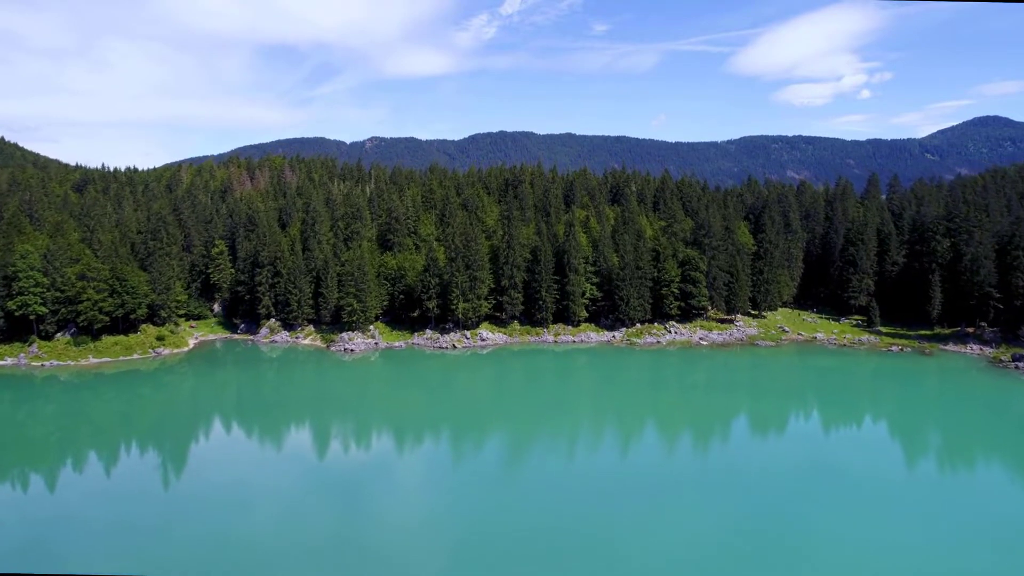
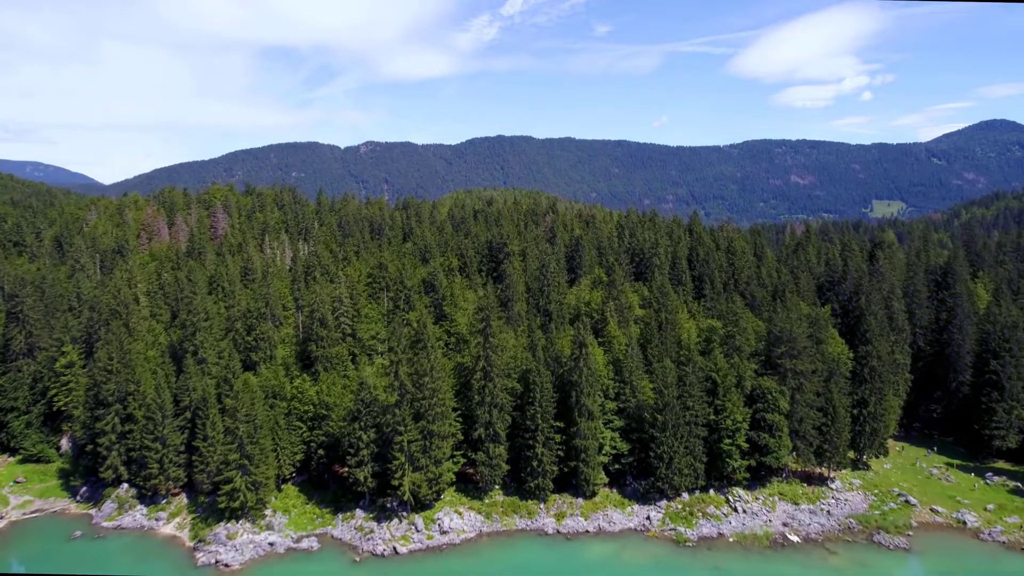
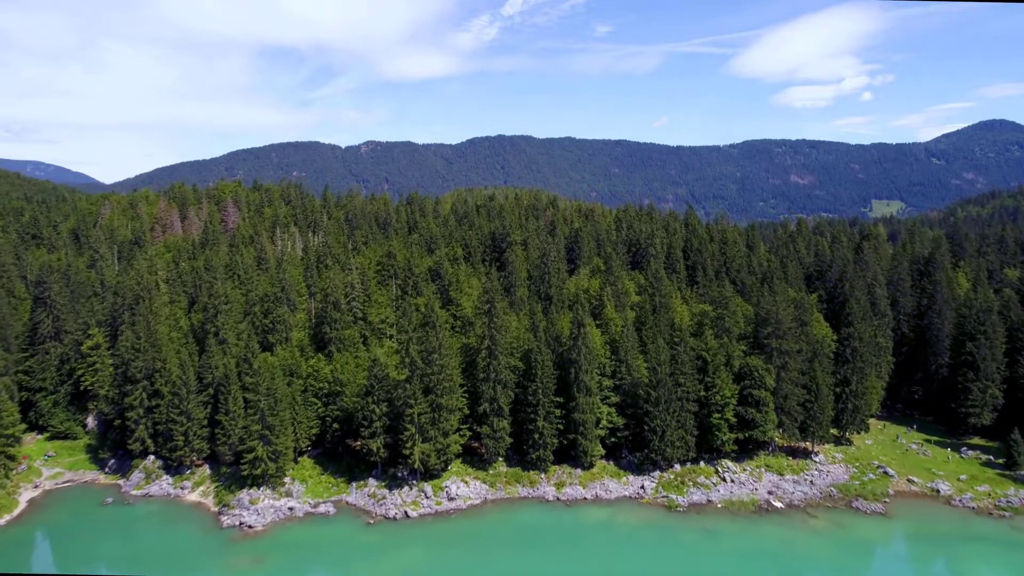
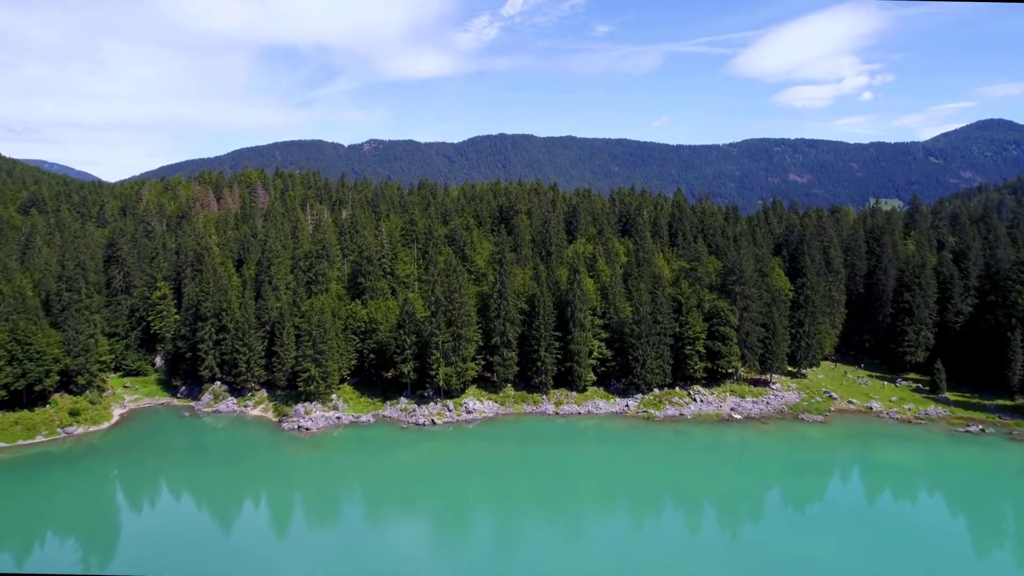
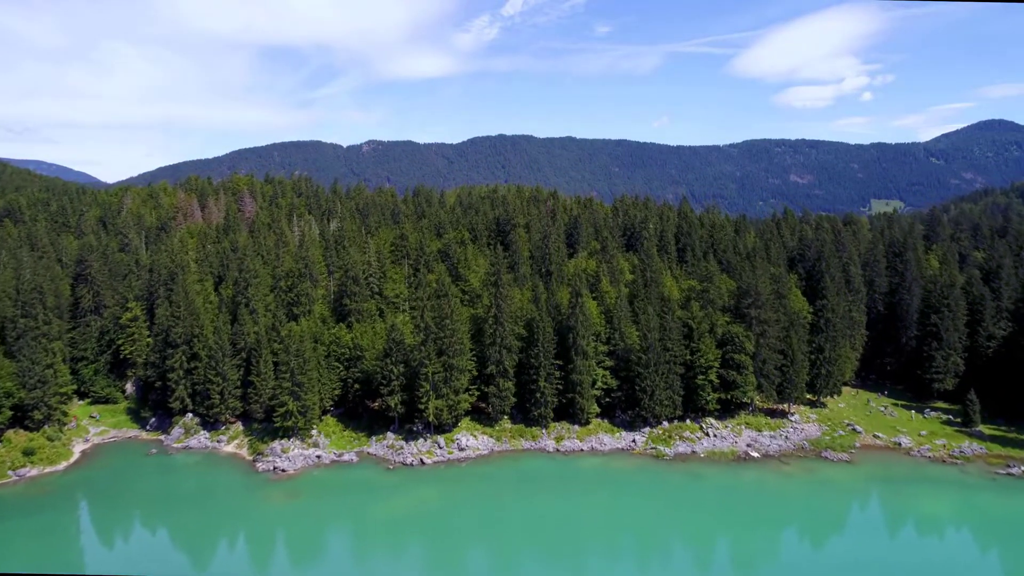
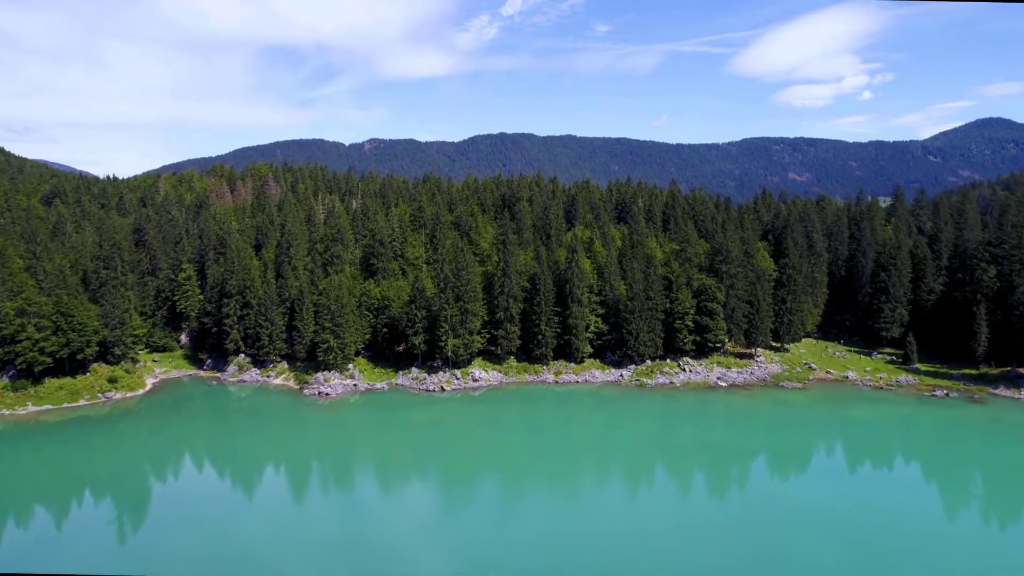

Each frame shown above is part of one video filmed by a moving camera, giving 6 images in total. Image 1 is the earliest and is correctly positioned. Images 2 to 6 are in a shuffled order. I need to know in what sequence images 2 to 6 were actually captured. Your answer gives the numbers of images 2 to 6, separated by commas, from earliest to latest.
6, 4, 5, 3, 2
